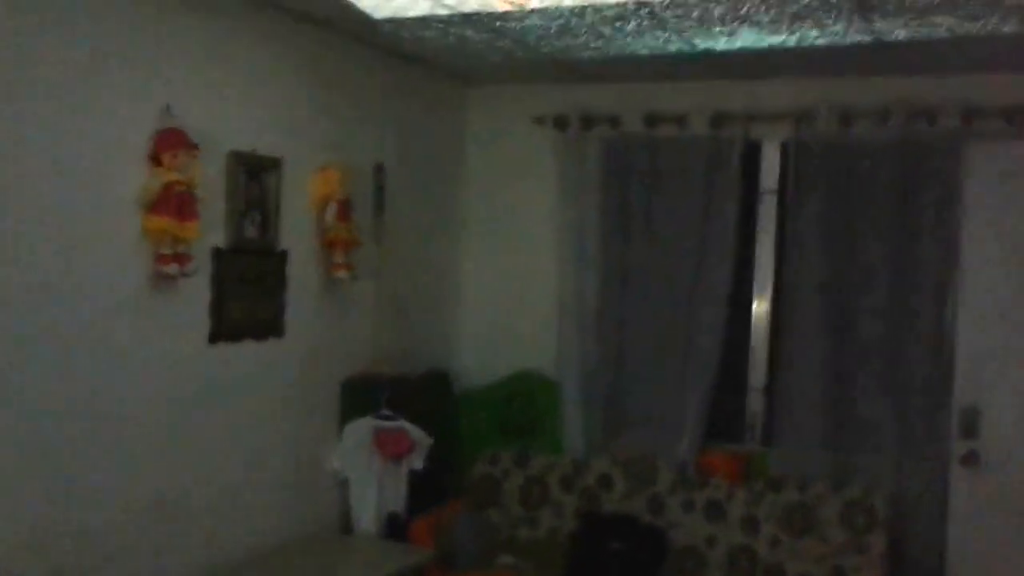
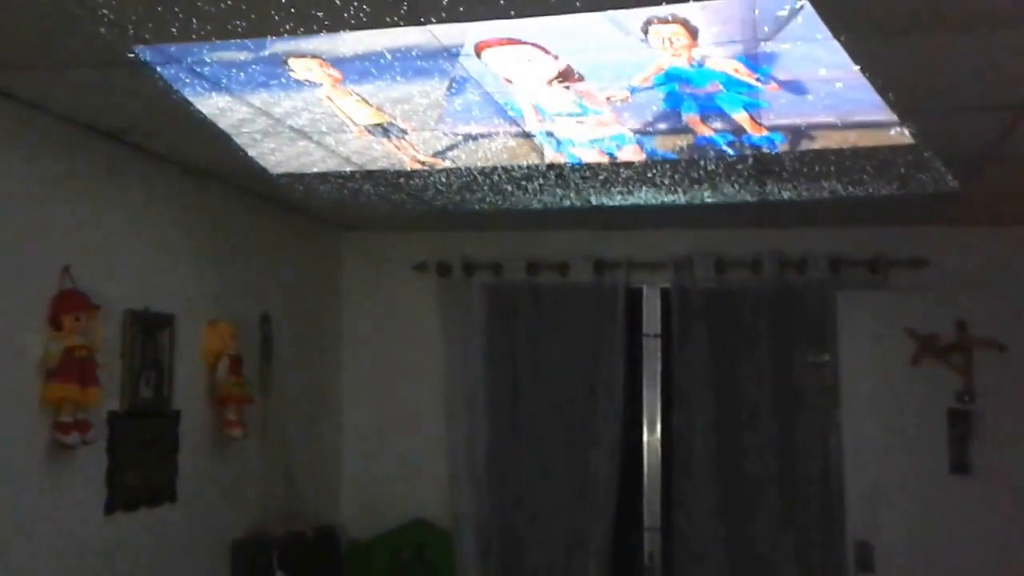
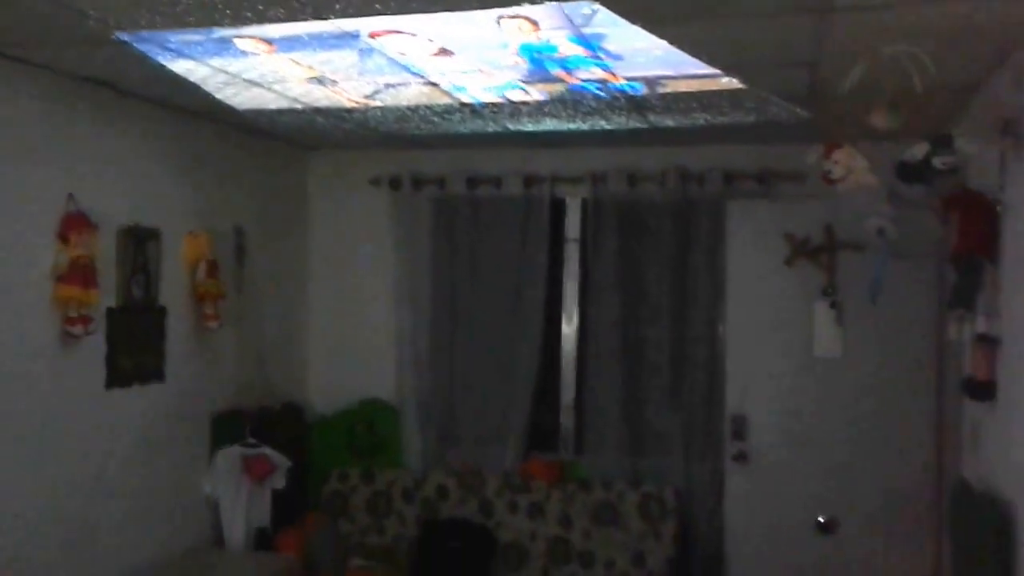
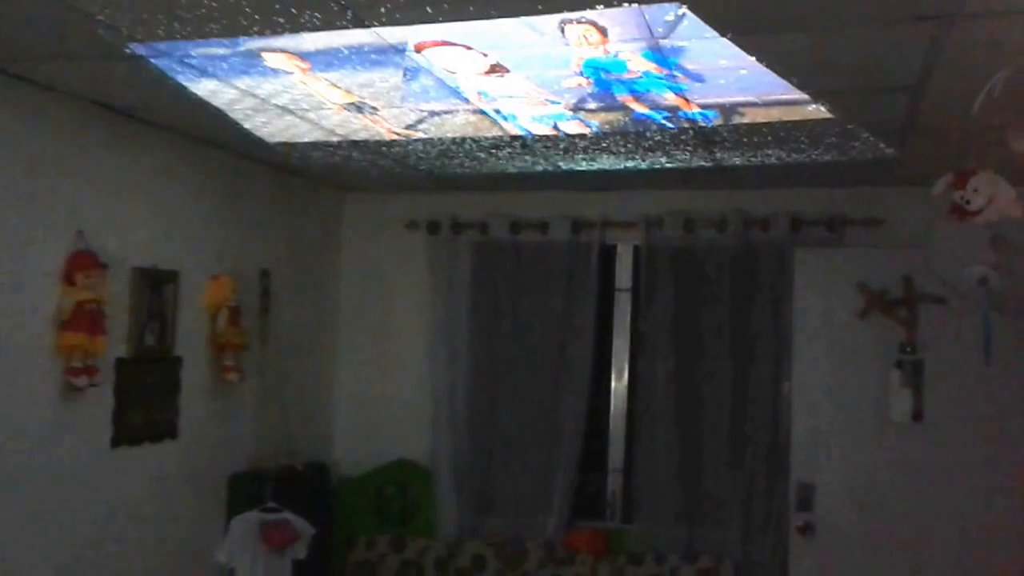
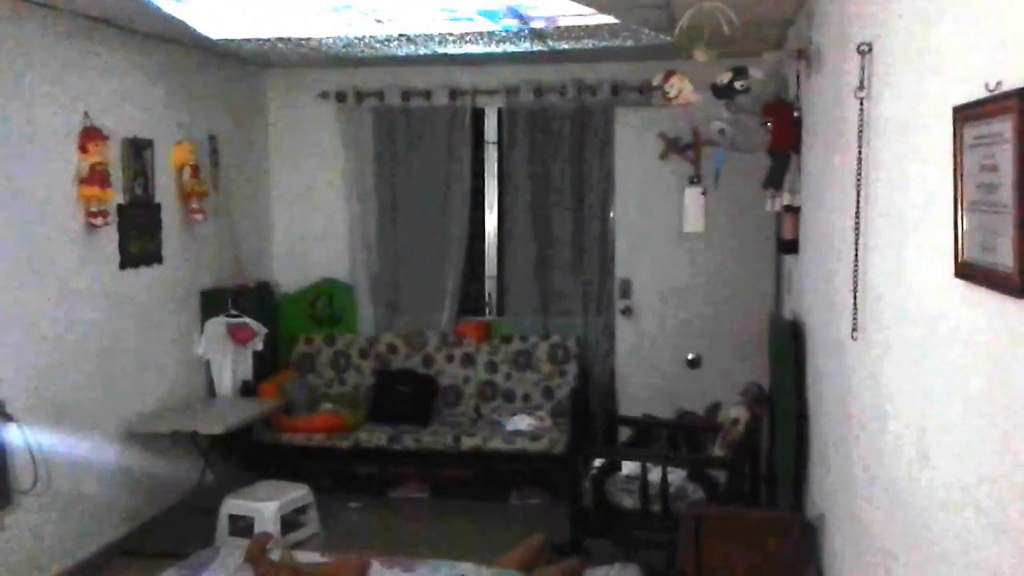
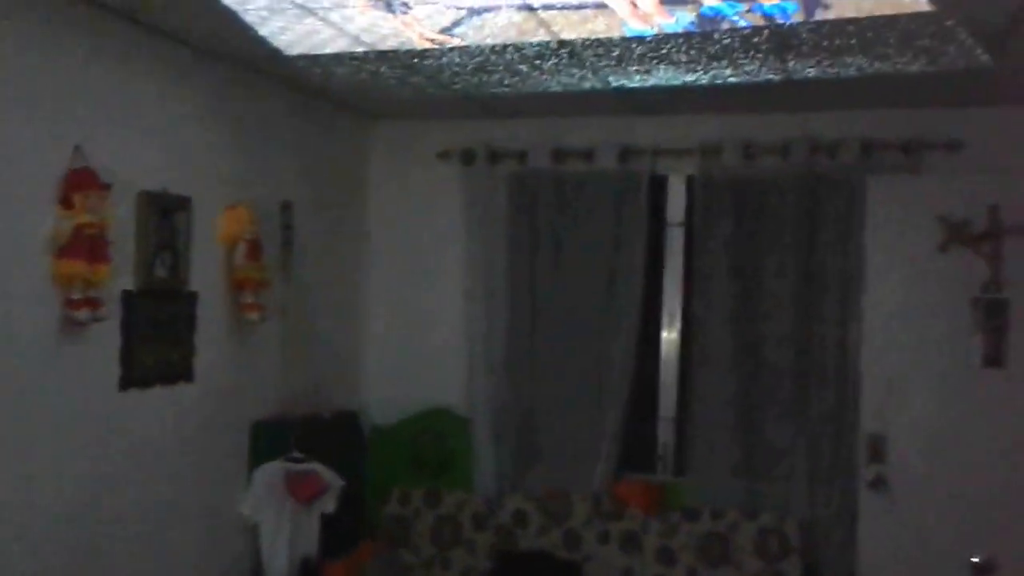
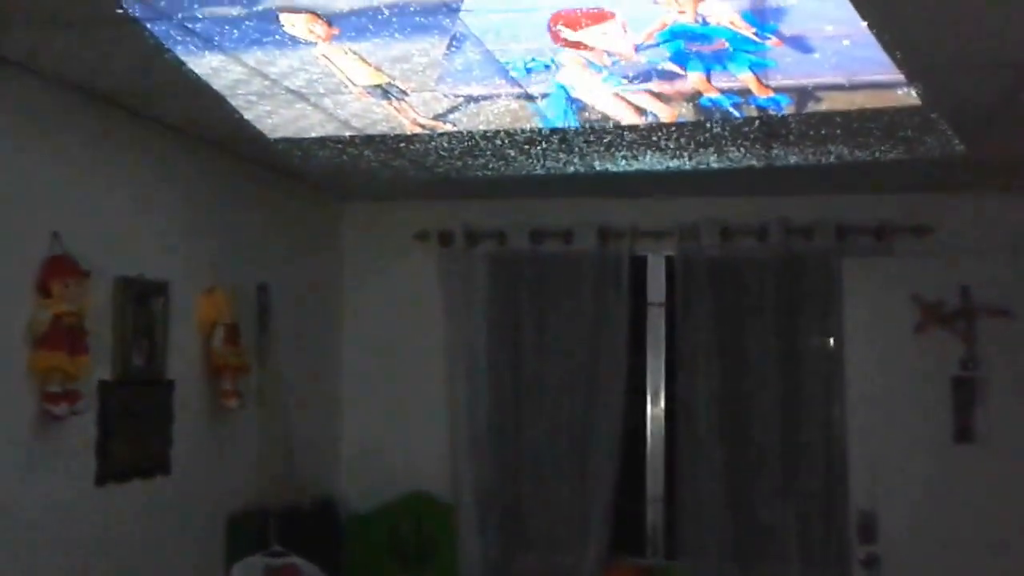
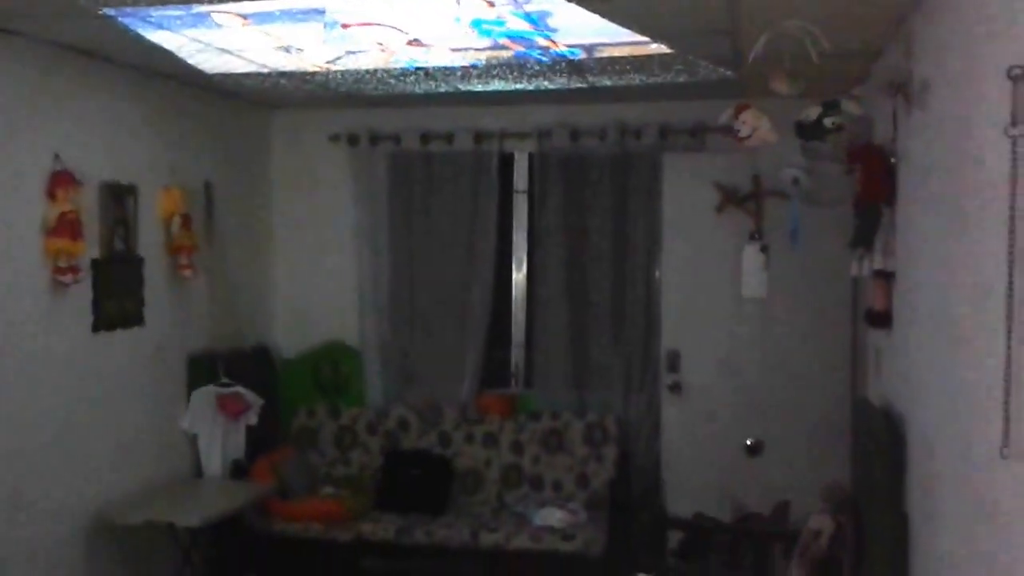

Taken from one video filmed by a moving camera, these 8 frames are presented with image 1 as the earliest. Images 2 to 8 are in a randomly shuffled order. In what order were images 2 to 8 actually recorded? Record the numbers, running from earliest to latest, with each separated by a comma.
6, 7, 2, 4, 3, 8, 5
